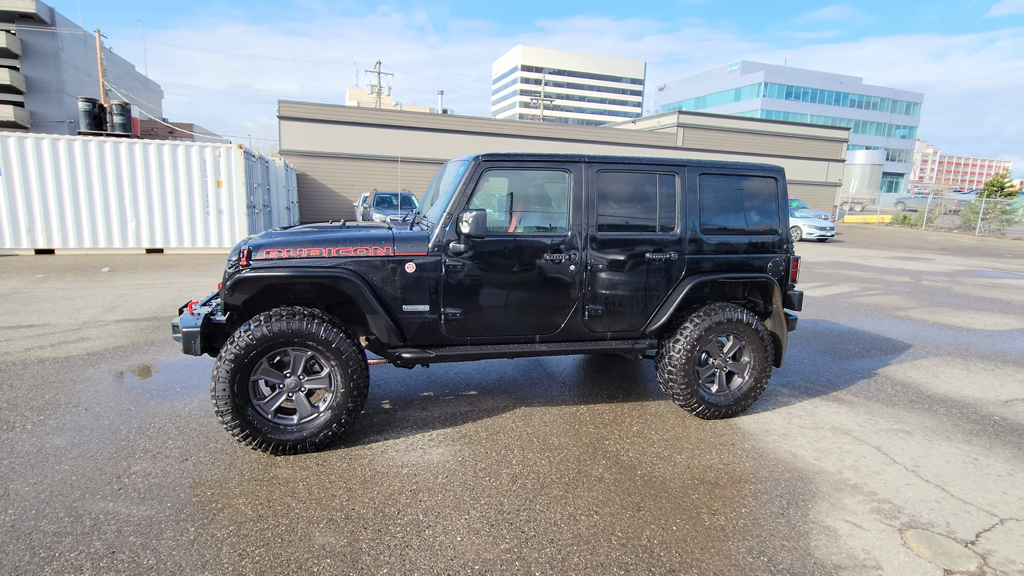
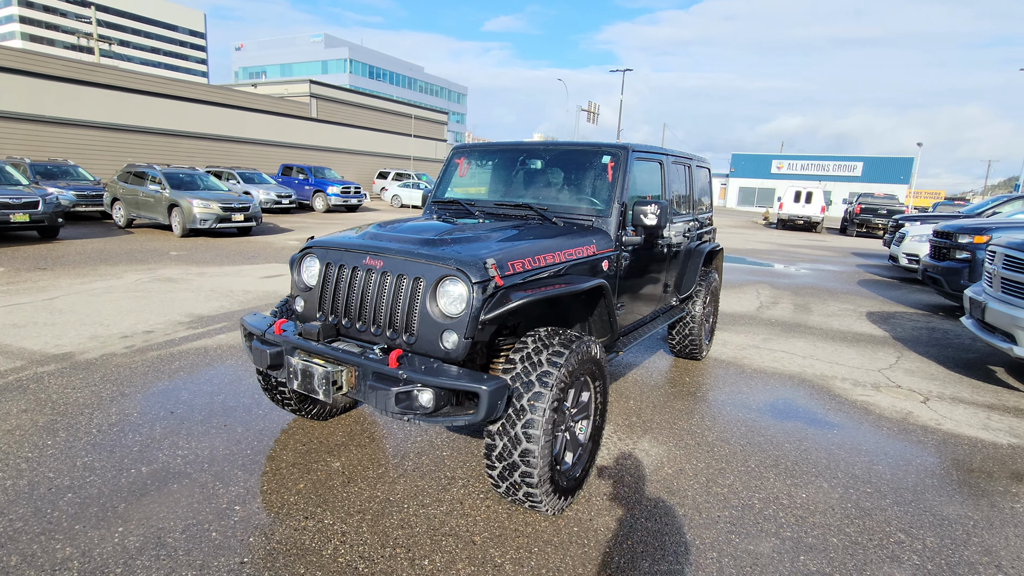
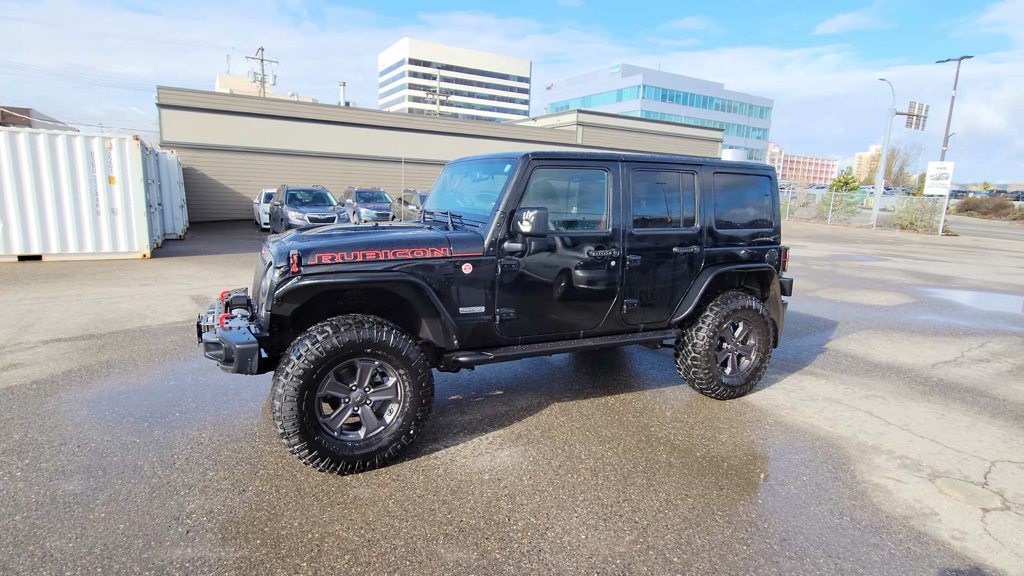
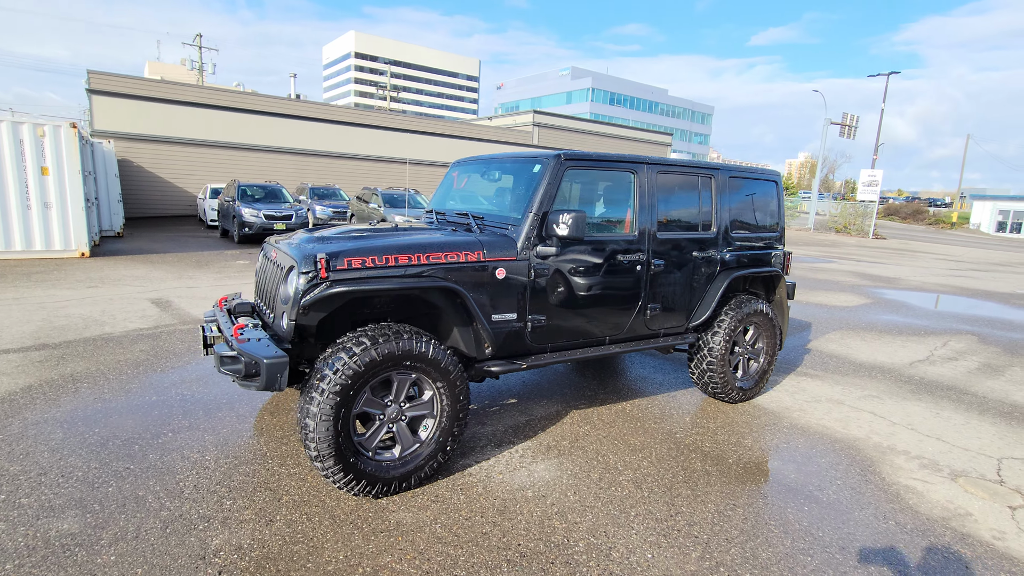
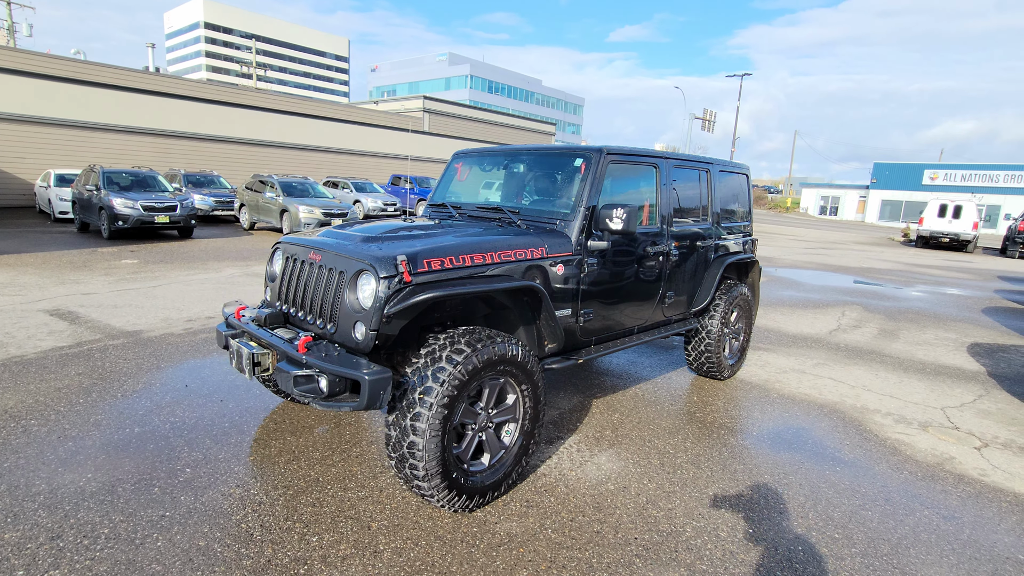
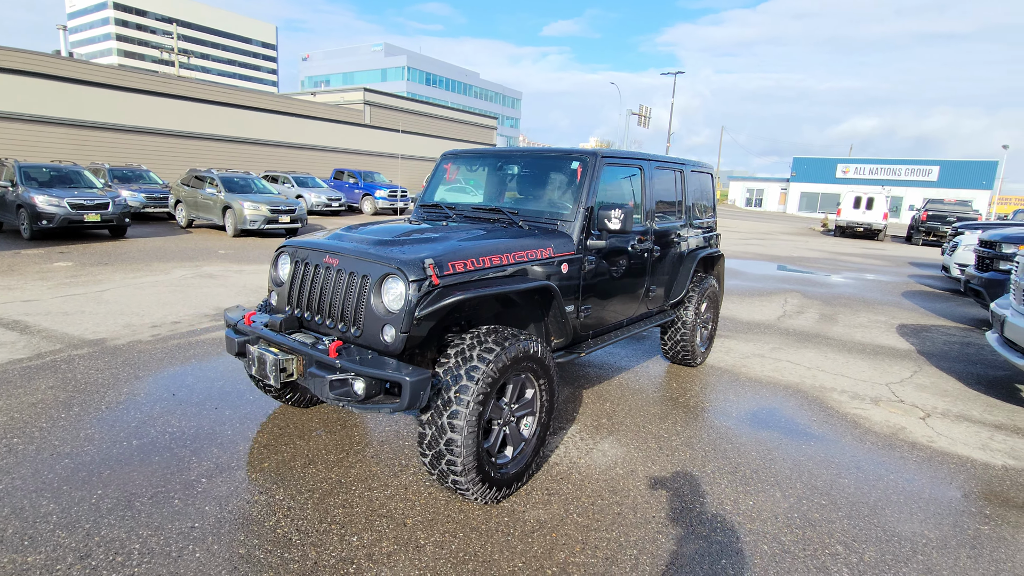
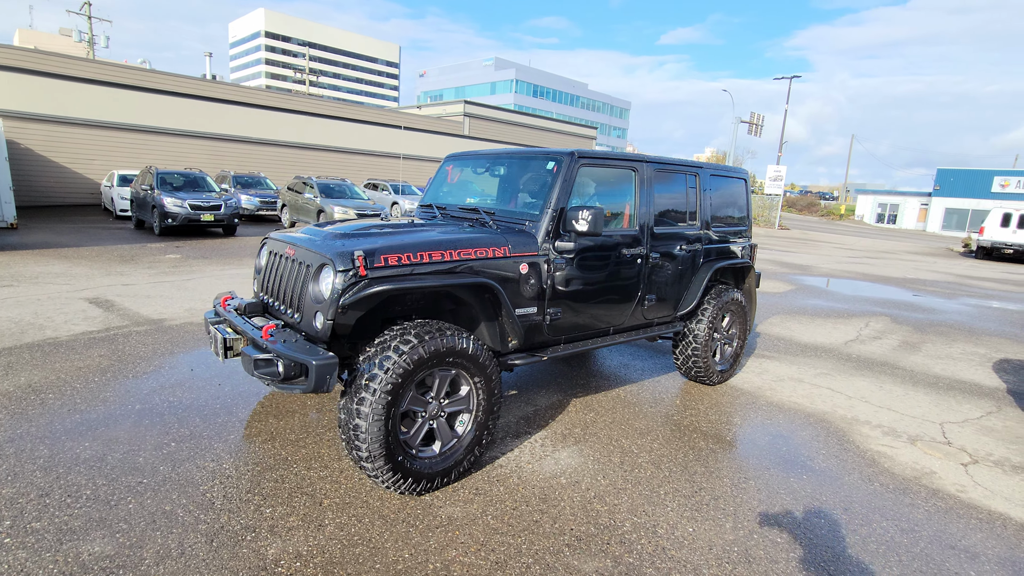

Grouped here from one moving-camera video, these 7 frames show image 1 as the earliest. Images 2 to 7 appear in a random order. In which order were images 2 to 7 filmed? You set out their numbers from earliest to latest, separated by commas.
3, 4, 7, 5, 6, 2
